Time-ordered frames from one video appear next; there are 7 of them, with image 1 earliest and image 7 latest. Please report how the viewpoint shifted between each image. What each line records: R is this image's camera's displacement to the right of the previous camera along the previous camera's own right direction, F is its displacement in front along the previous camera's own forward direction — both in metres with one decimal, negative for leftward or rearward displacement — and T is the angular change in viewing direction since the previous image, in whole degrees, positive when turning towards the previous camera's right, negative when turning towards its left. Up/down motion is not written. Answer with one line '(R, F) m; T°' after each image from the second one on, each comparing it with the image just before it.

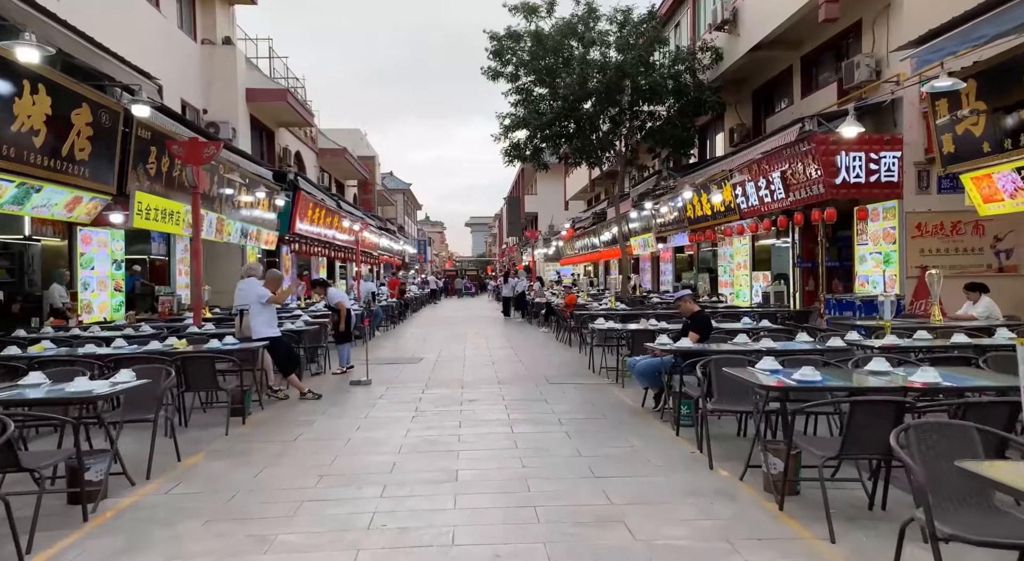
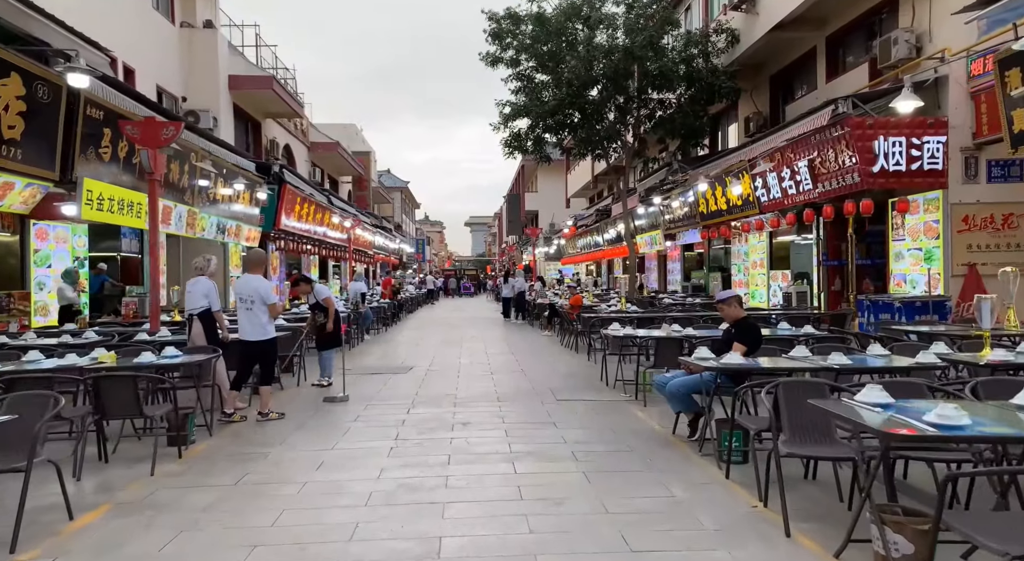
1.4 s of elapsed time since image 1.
(0.0, +1.3) m; 0°
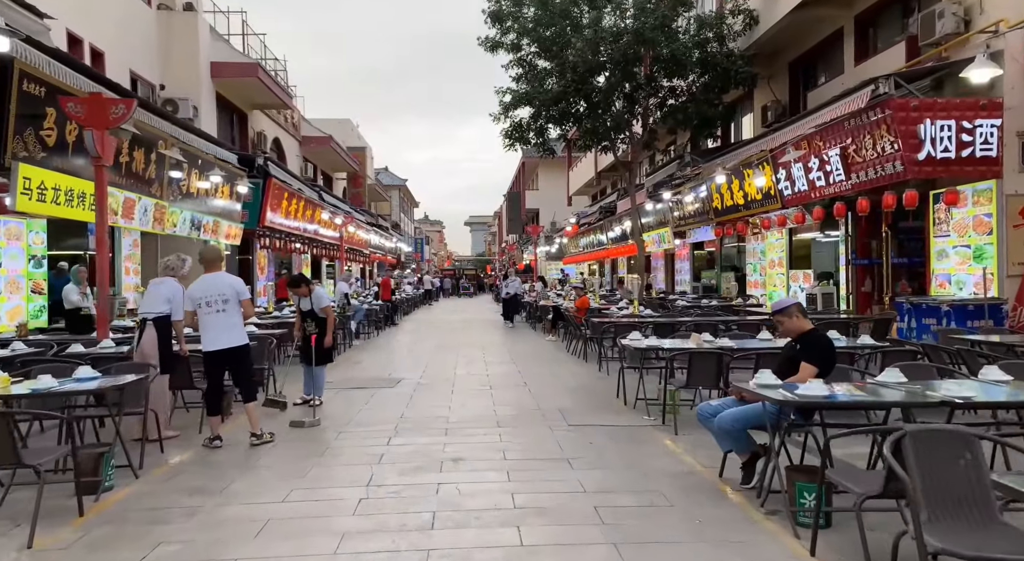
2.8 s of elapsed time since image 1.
(0.0, +1.2) m; 0°
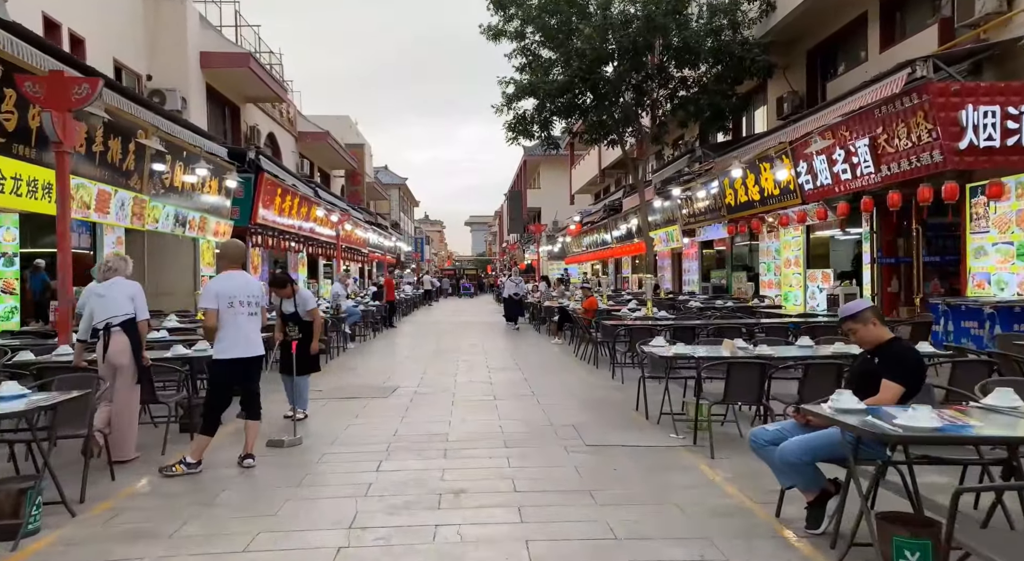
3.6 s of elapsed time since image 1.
(-0.1, +0.8) m; 0°
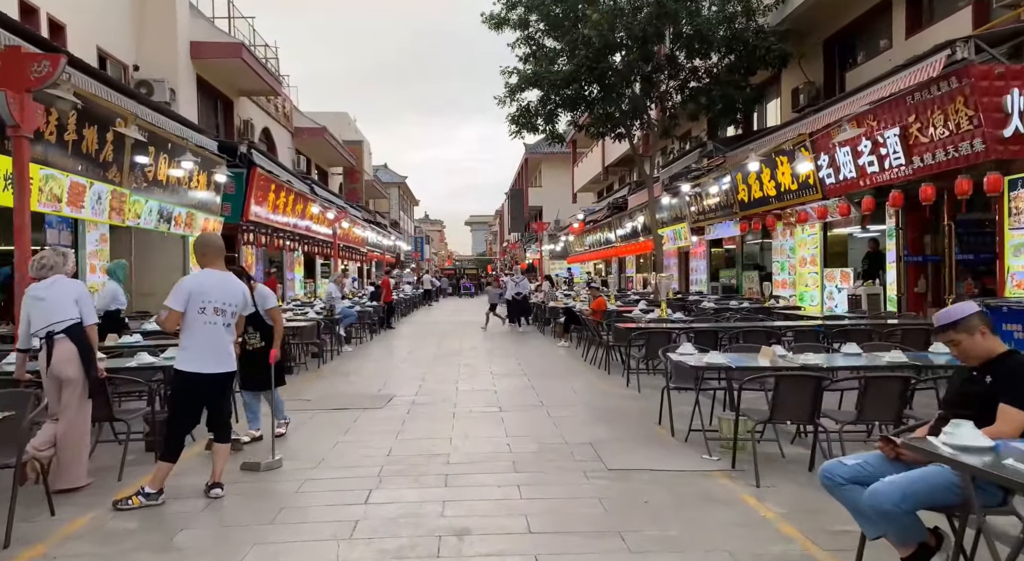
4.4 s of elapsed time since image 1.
(-0.1, +0.7) m; 0°
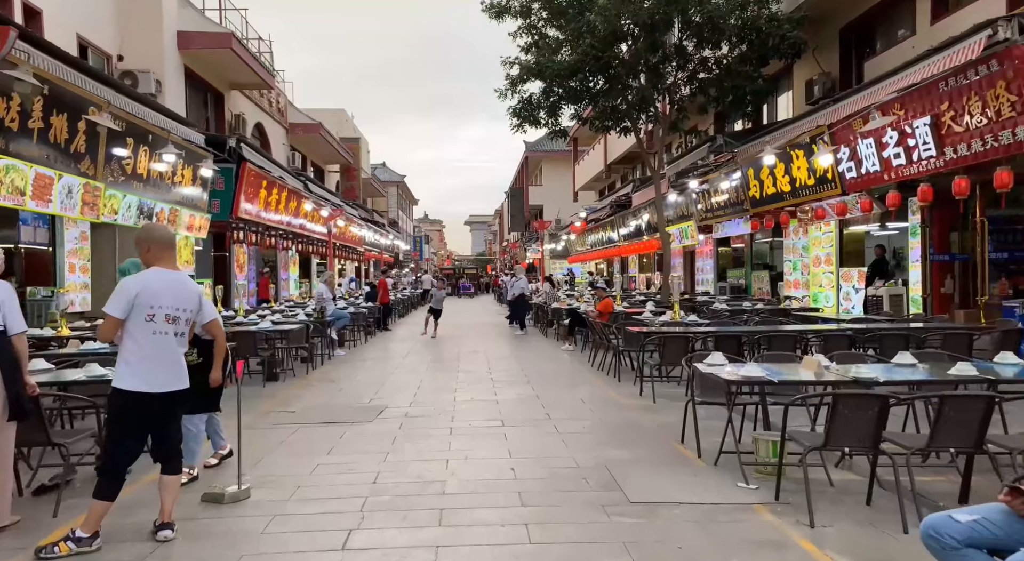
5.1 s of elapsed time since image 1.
(0.0, +0.7) m; 0°
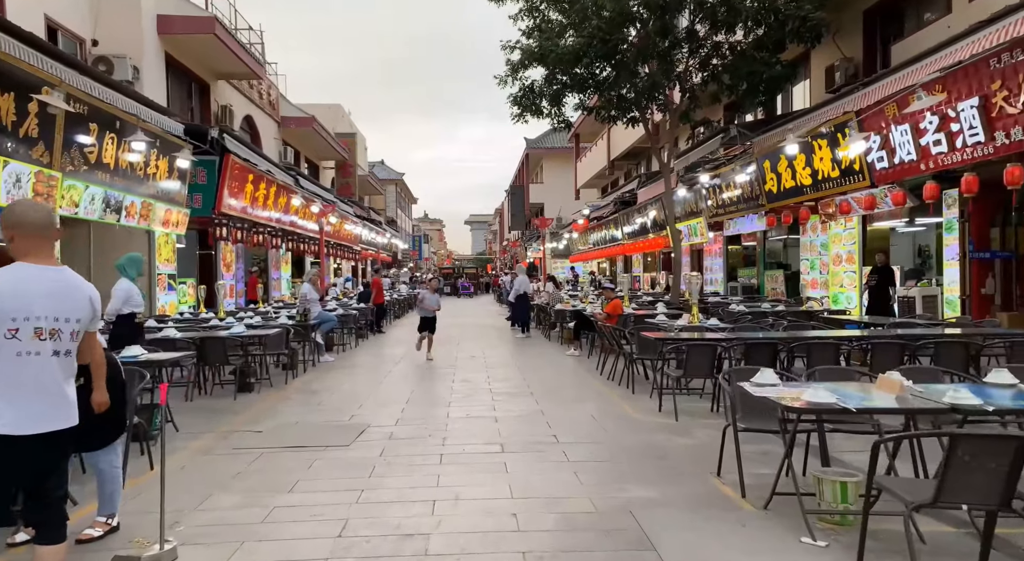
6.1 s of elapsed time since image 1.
(0.0, +1.0) m; 0°
